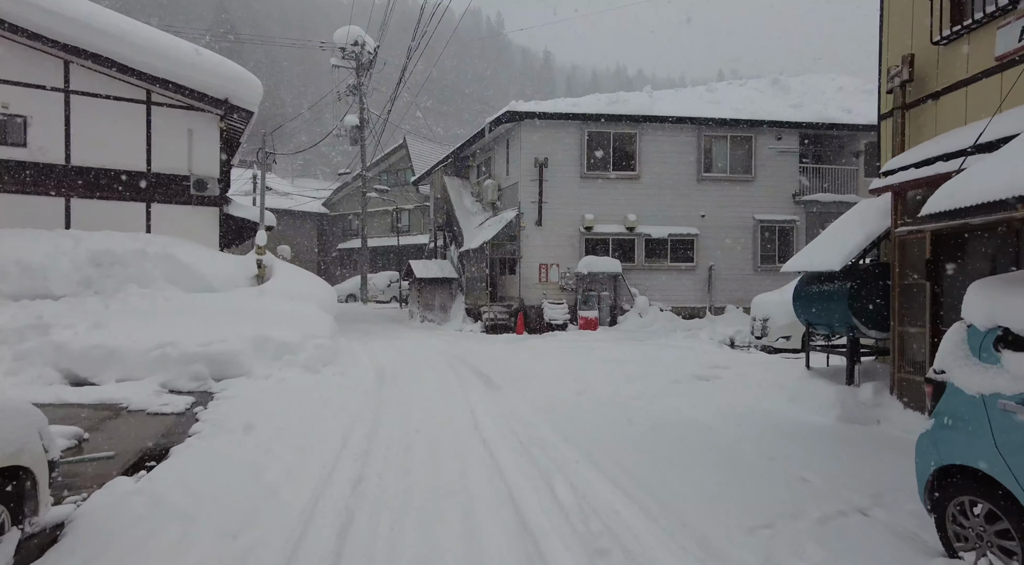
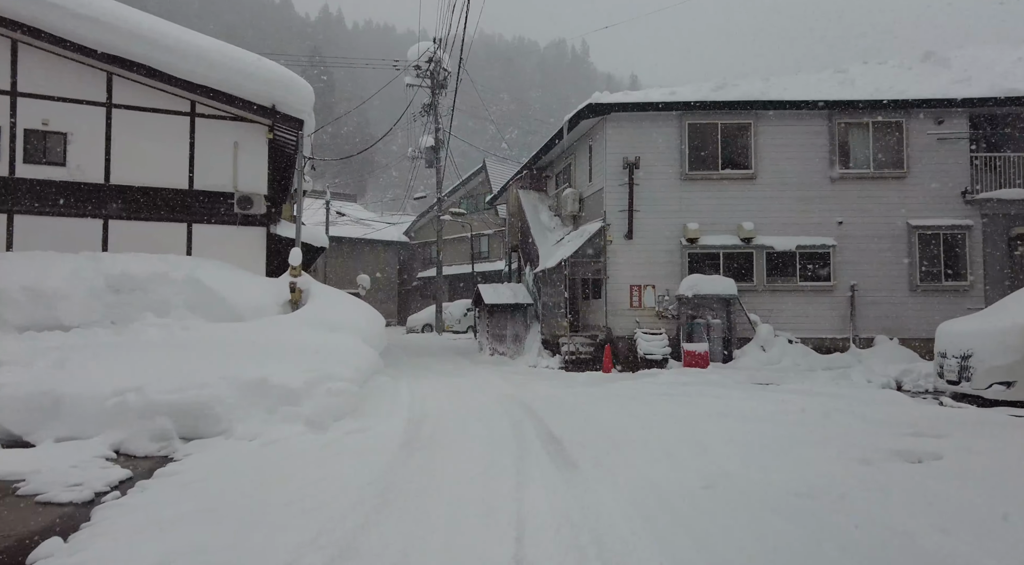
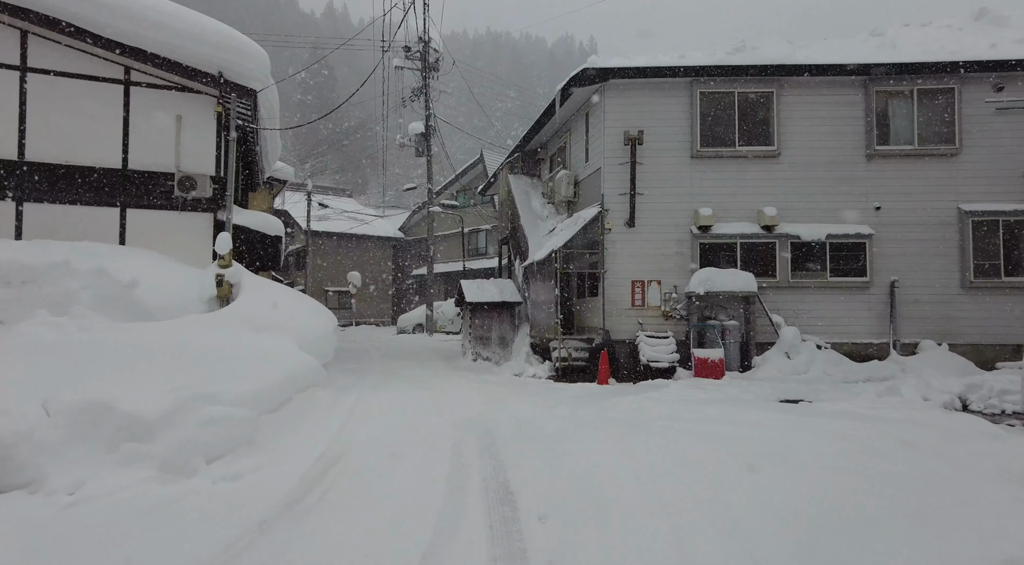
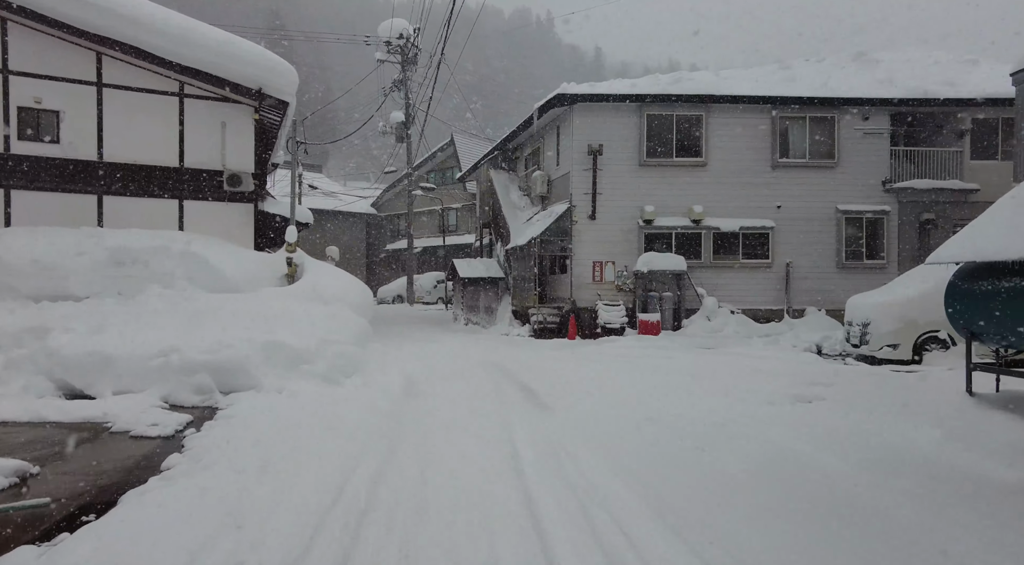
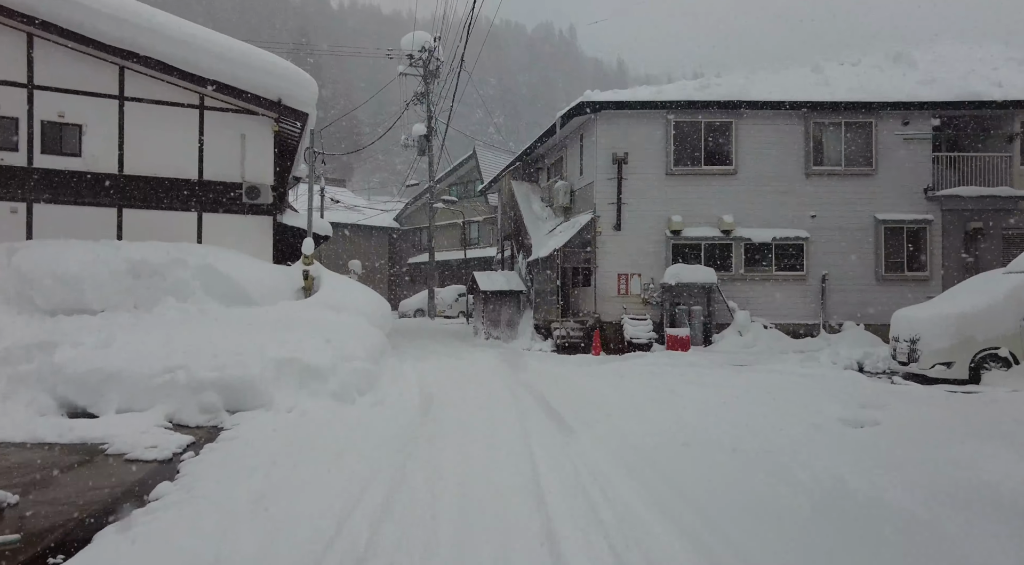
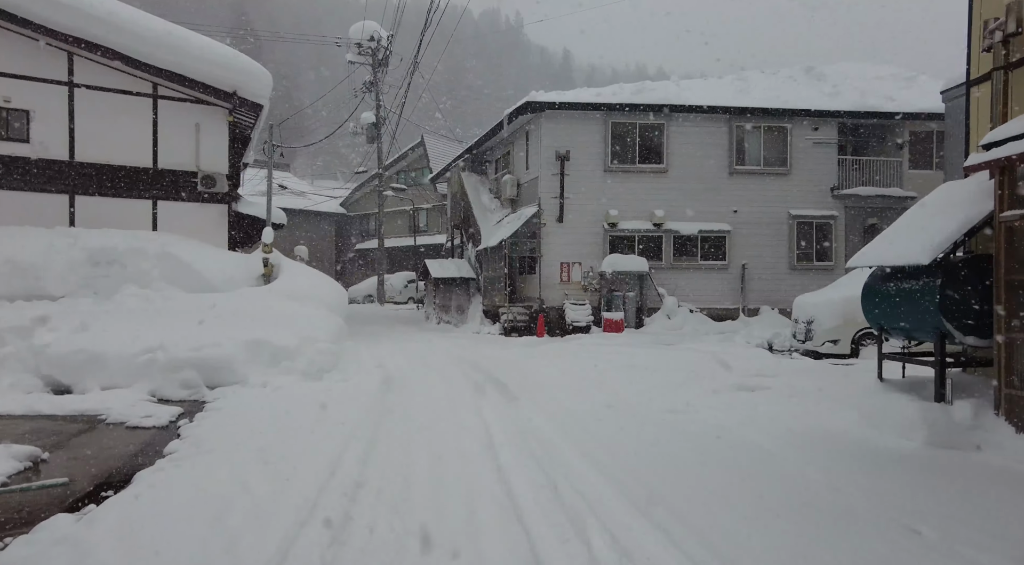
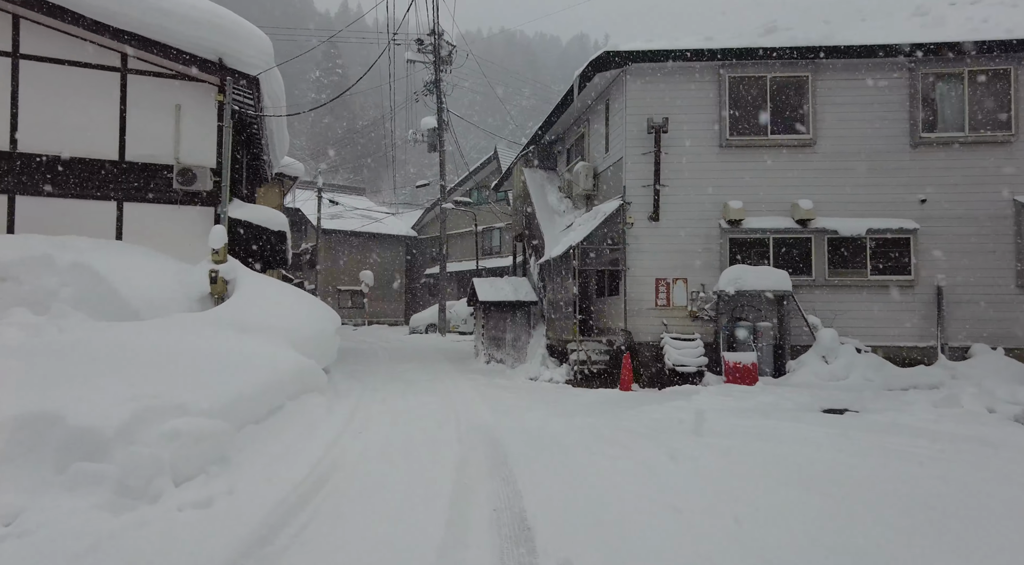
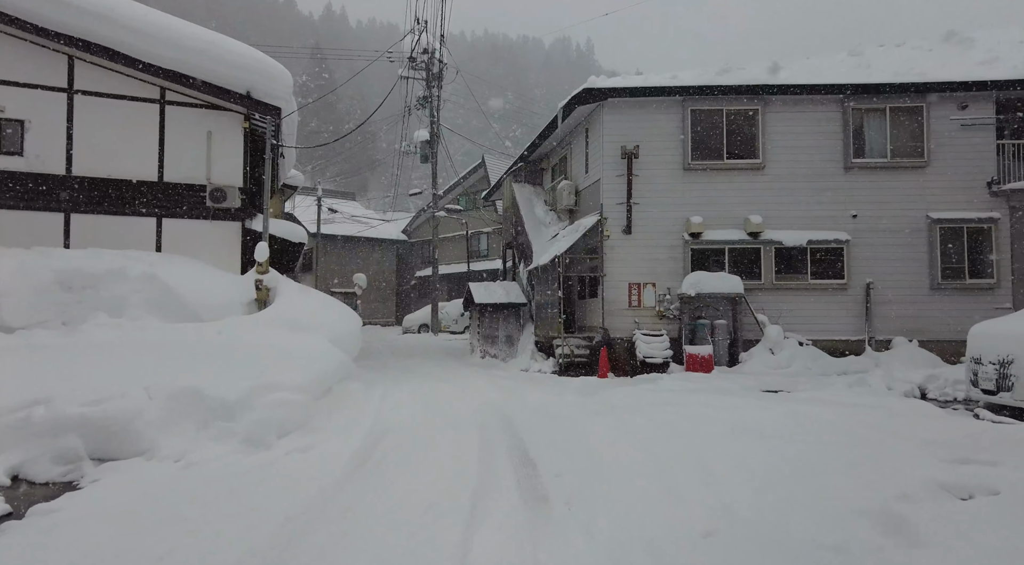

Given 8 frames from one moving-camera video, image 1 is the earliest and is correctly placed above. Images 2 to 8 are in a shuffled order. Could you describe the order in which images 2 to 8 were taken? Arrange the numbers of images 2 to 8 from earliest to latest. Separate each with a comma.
6, 4, 5, 2, 8, 3, 7
